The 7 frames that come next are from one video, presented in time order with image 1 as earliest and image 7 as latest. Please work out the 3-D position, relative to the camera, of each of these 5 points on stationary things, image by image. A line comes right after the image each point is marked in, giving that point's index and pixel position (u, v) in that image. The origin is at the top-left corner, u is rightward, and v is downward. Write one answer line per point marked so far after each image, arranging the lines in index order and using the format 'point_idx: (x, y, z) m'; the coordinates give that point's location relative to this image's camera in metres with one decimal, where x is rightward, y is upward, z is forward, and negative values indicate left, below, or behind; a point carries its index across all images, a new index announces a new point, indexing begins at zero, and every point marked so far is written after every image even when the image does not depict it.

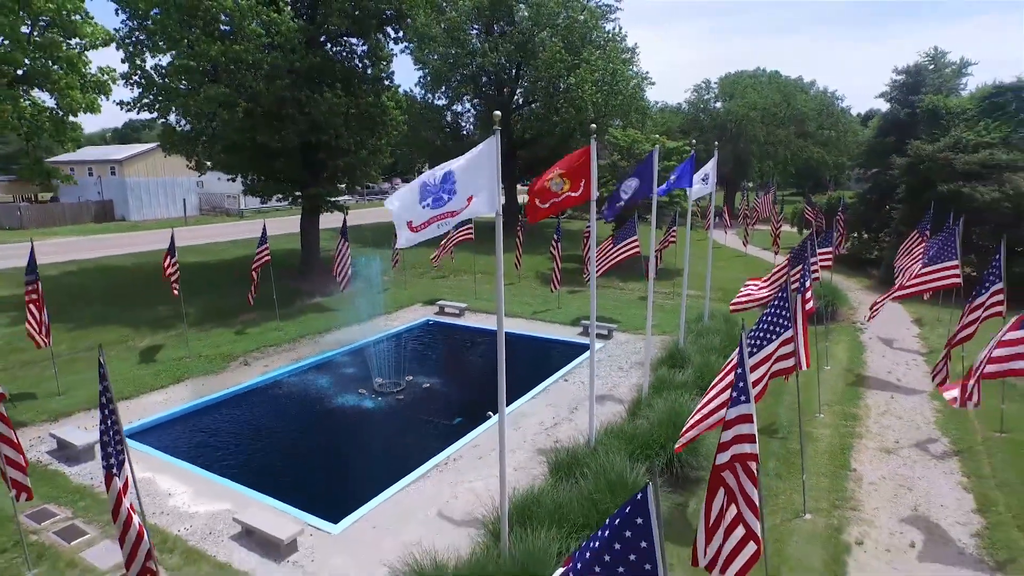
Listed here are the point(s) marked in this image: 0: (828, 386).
0: (+6.2, -1.9, +12.9) m
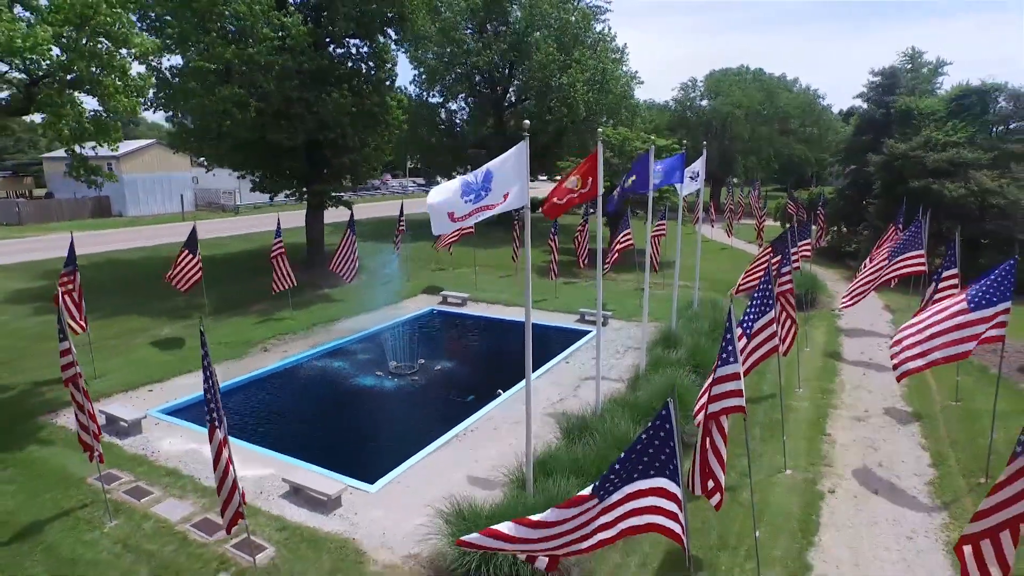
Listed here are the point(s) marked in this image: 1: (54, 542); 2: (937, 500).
0: (+6.4, -1.6, +14.2) m
1: (-5.8, -3.1, +8.3) m
2: (+5.6, -2.8, +8.8) m
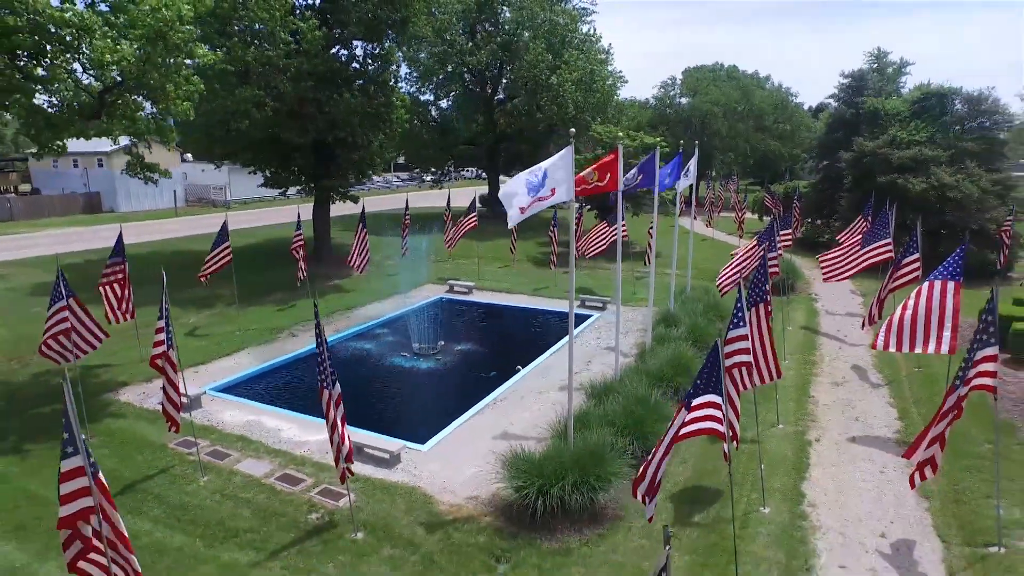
0: (+6.8, -1.3, +15.9) m
1: (-5.2, -2.9, +9.6) m
2: (+6.2, -2.5, +10.5) m
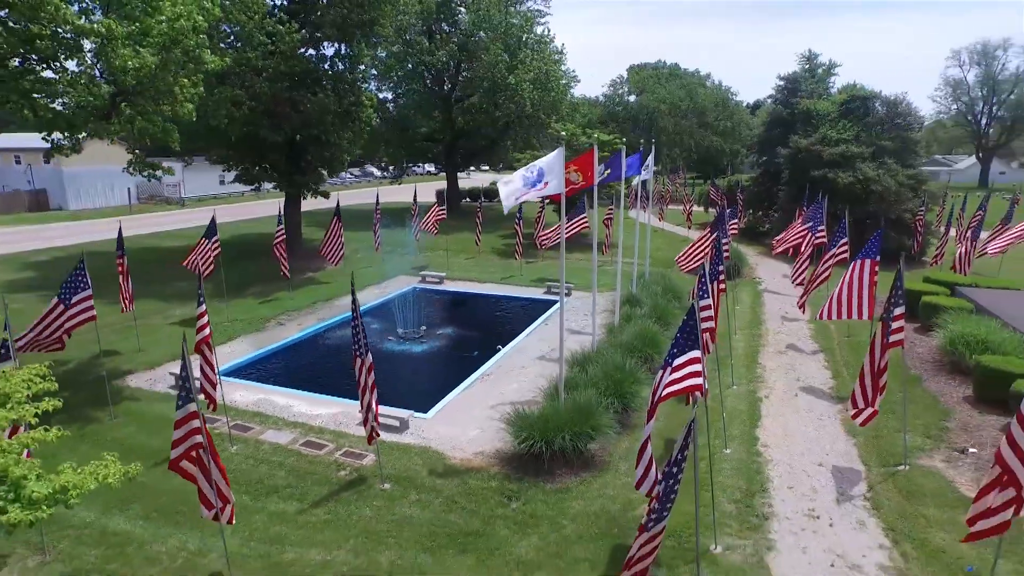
0: (+6.2, -0.8, +18.0) m
1: (-5.1, -2.7, +10.7) m
2: (+6.2, -2.1, +12.5) m
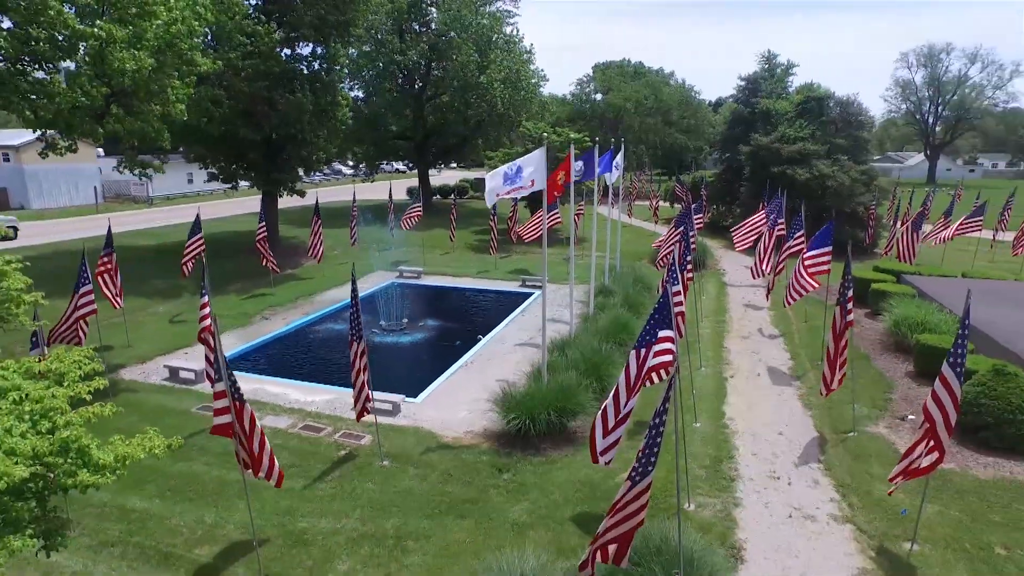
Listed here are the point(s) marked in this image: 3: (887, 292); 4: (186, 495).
0: (+5.6, -0.5, +19.1) m
1: (-5.3, -2.6, +11.3) m
2: (+5.8, -1.8, +13.7) m
3: (+9.5, -0.1, +16.7) m
4: (-4.8, -3.0, +9.7) m
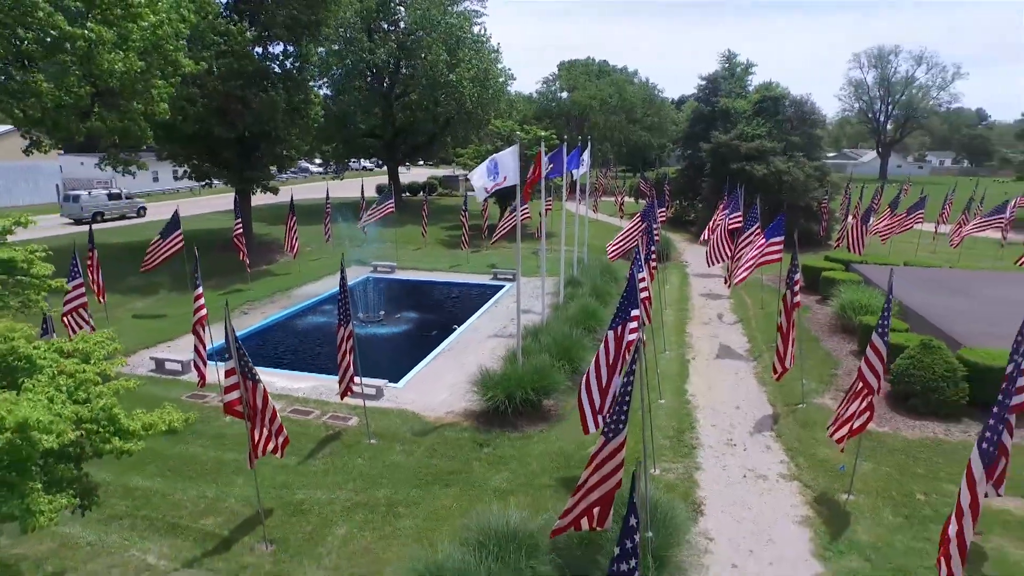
0: (+4.8, -0.2, +20.2) m
1: (-5.7, -2.5, +11.8) m
2: (+5.3, -1.5, +14.8) m
3: (+8.8, +0.2, +18.0) m
4: (-5.1, -2.9, +10.3) m
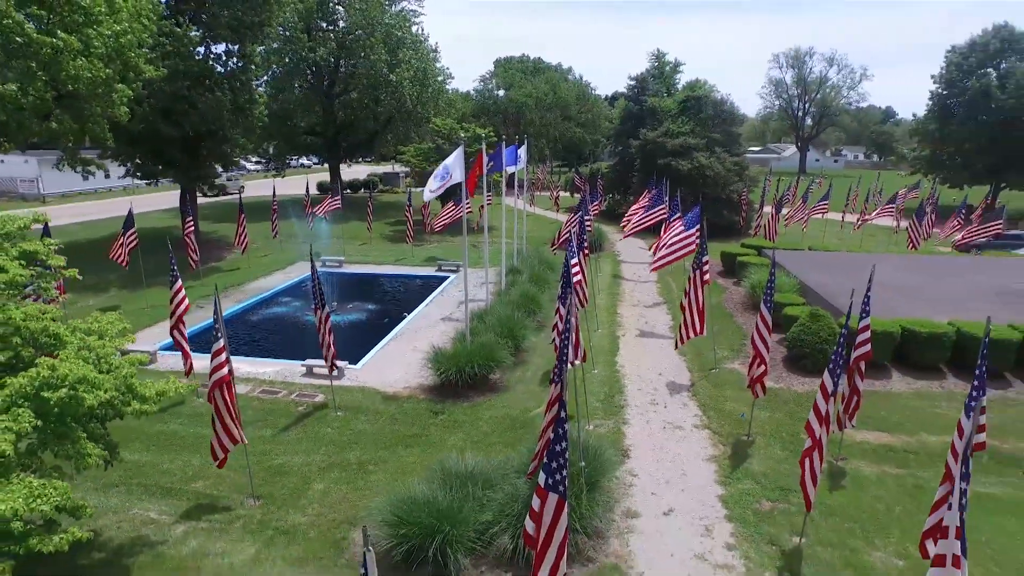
0: (+3.0, +0.2, +22.0) m
1: (-6.6, -2.3, +12.8) m
2: (+4.0, -1.1, +16.7) m
3: (+7.2, +0.8, +20.2) m
4: (-5.9, -2.7, +11.3) m
